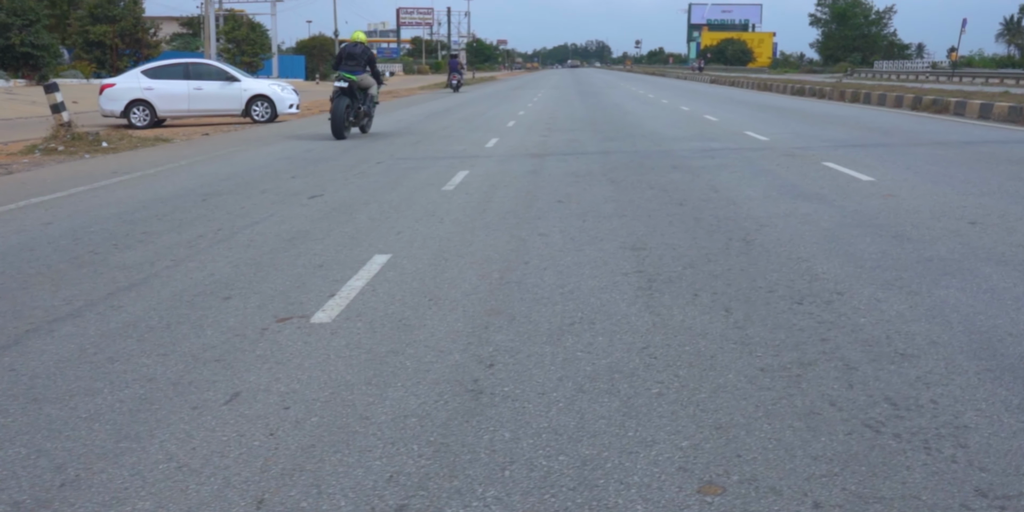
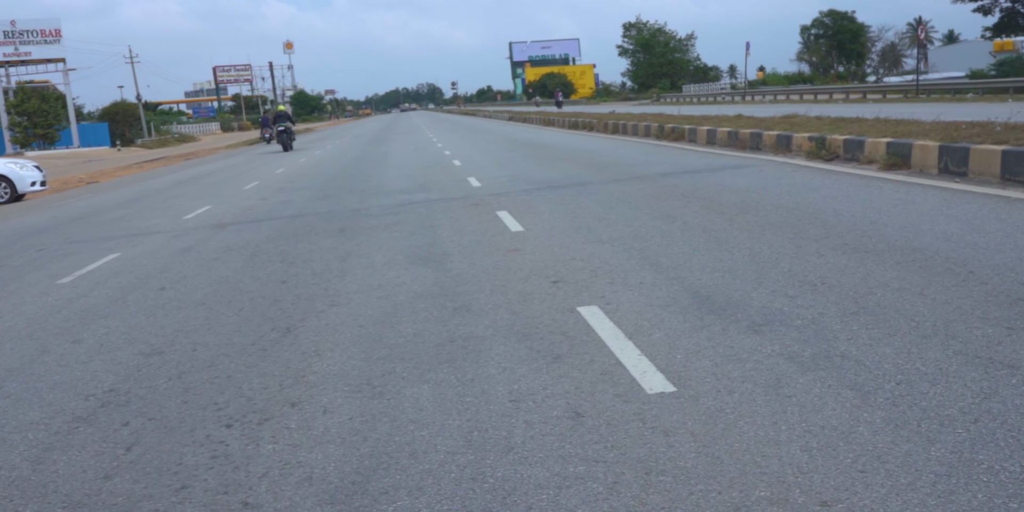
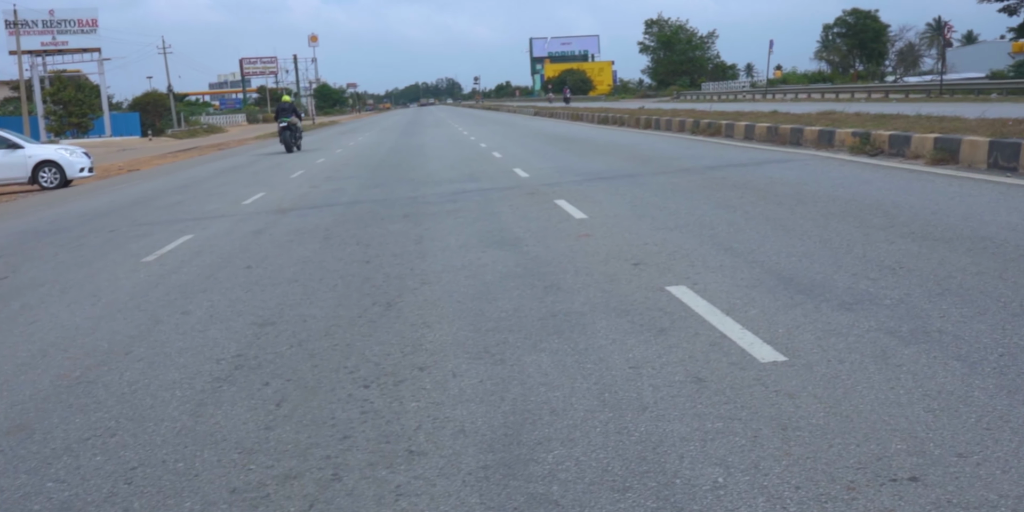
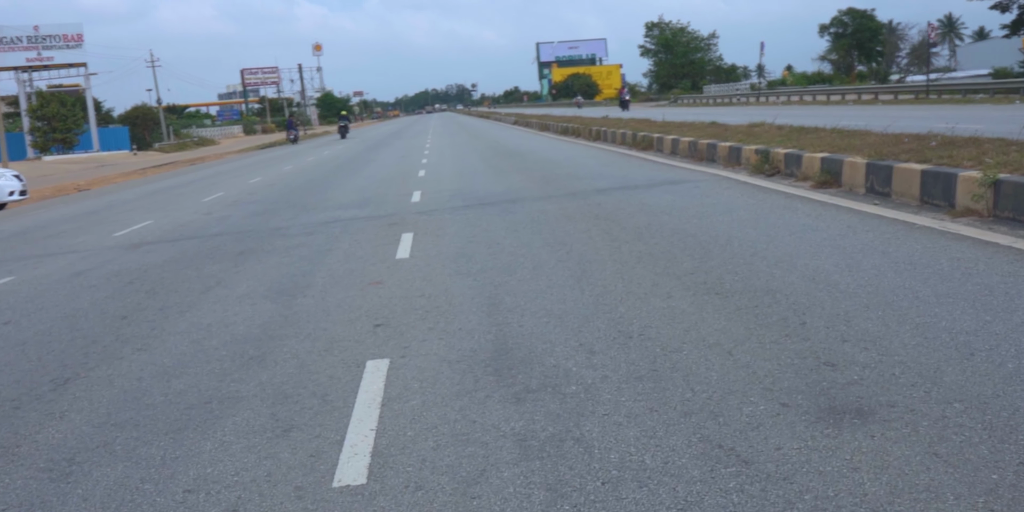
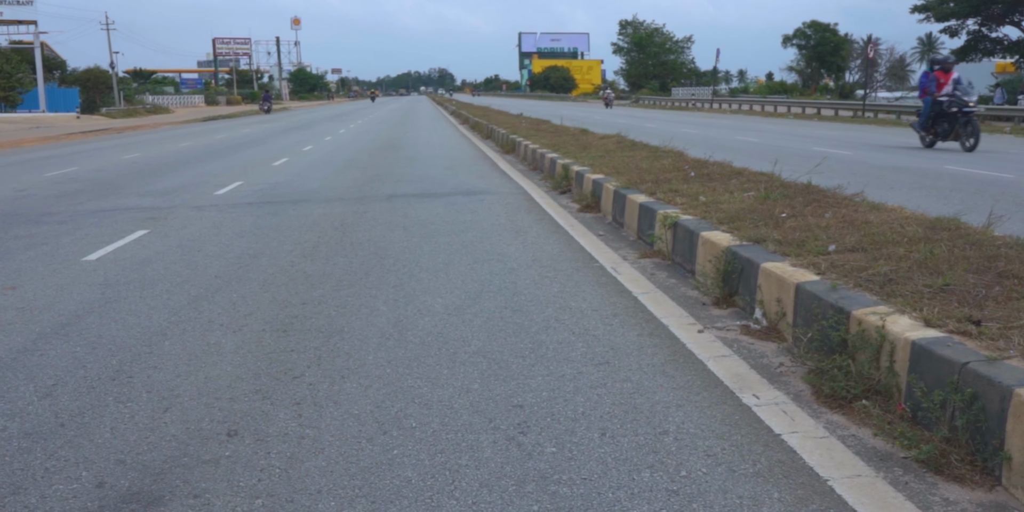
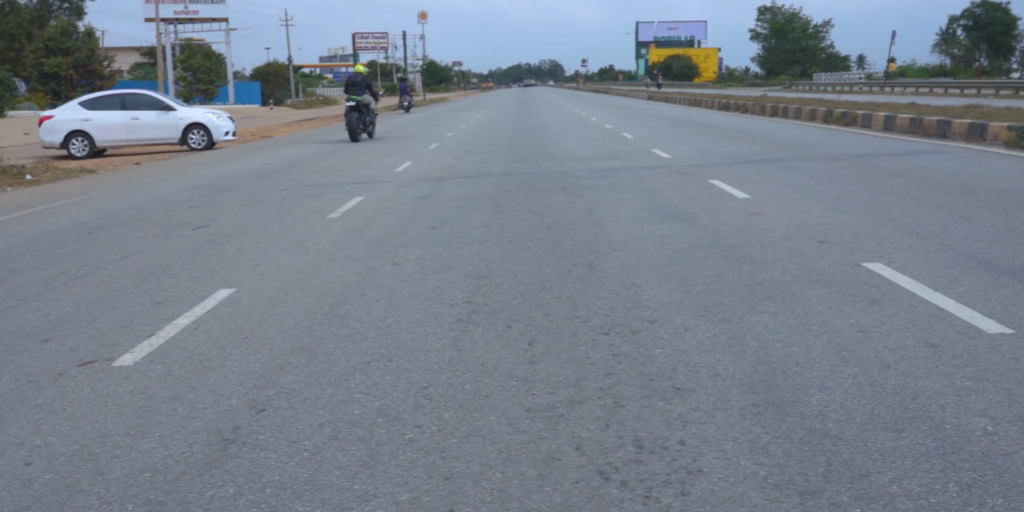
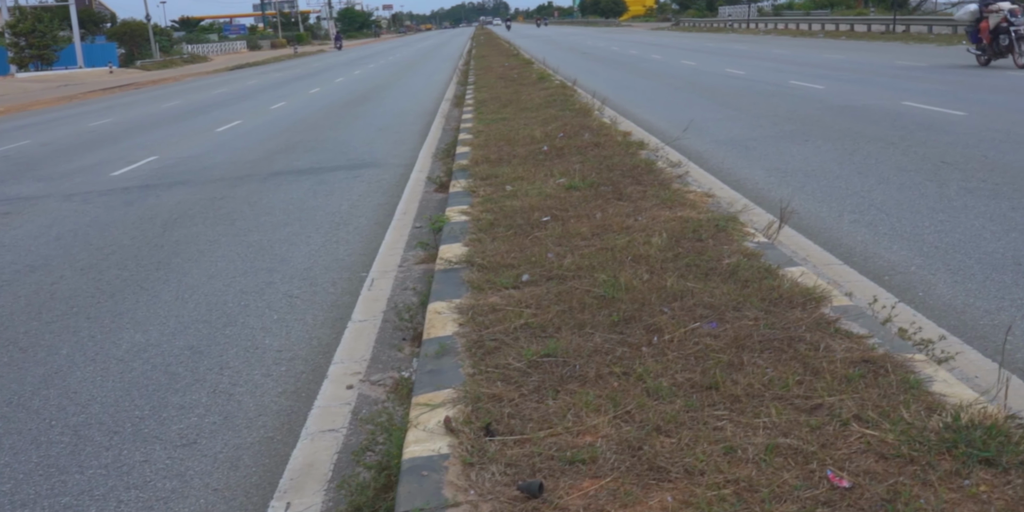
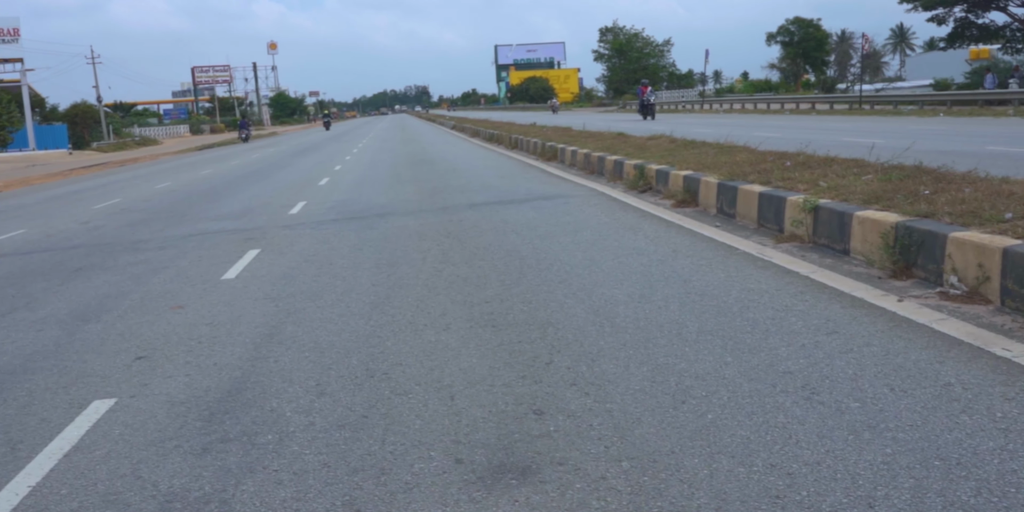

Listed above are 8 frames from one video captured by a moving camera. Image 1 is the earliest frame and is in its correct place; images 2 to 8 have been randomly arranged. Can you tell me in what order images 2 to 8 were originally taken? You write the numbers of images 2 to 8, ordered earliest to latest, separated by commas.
6, 3, 2, 4, 8, 5, 7
